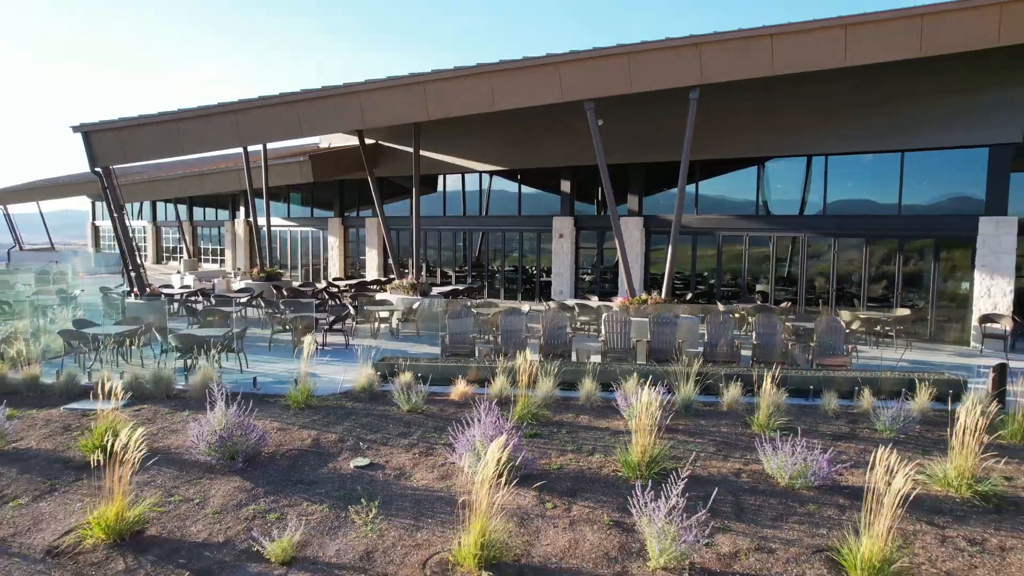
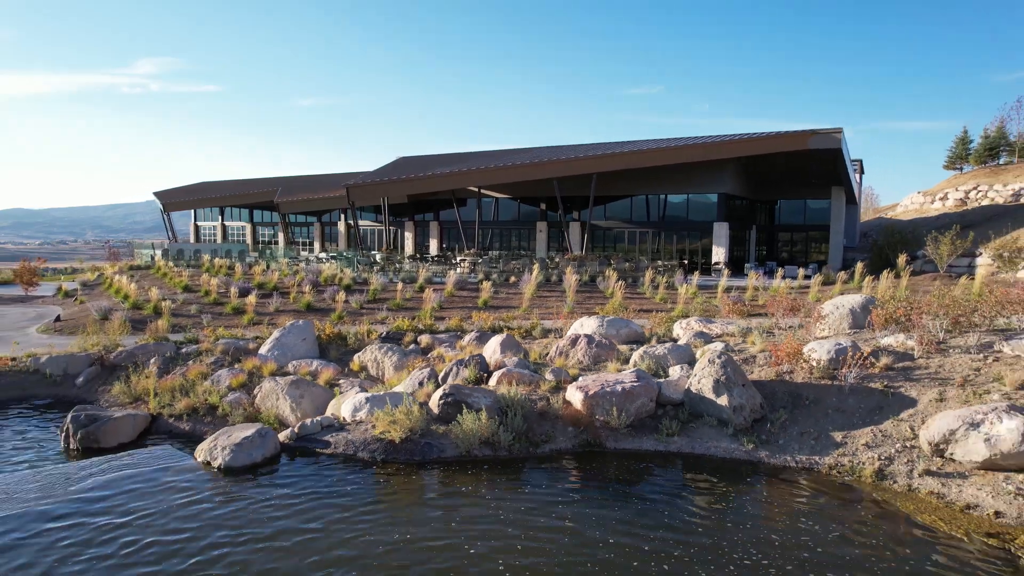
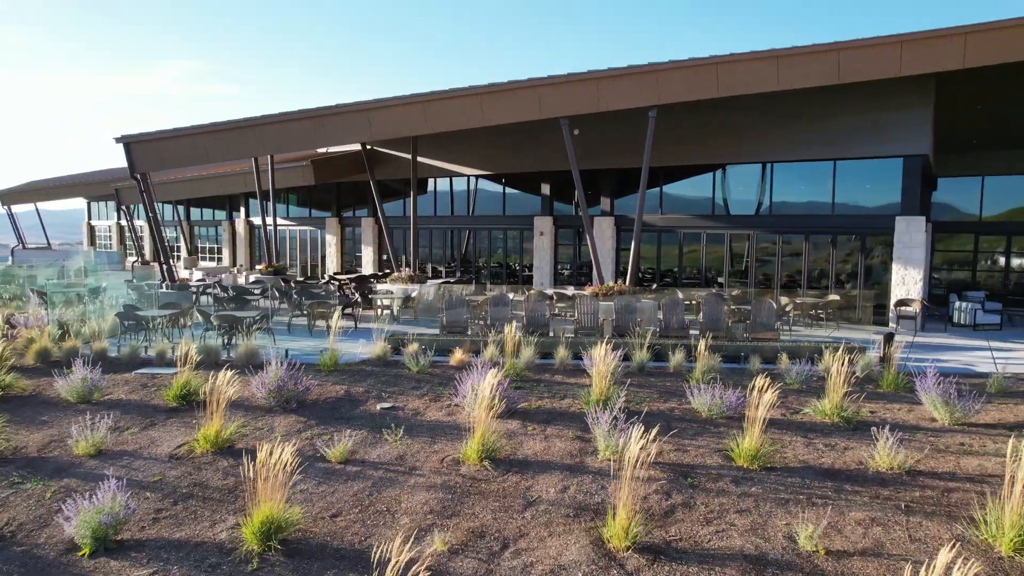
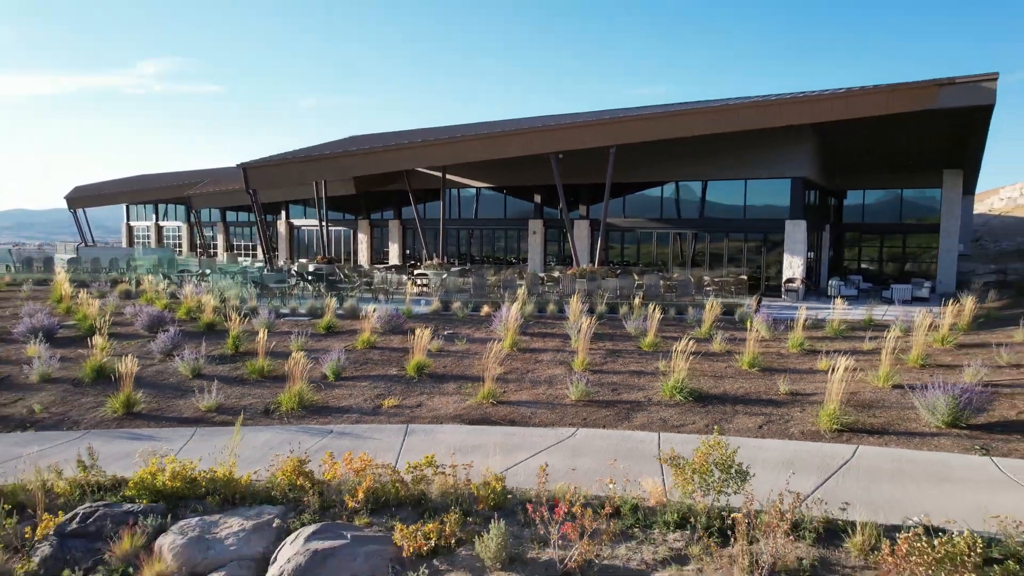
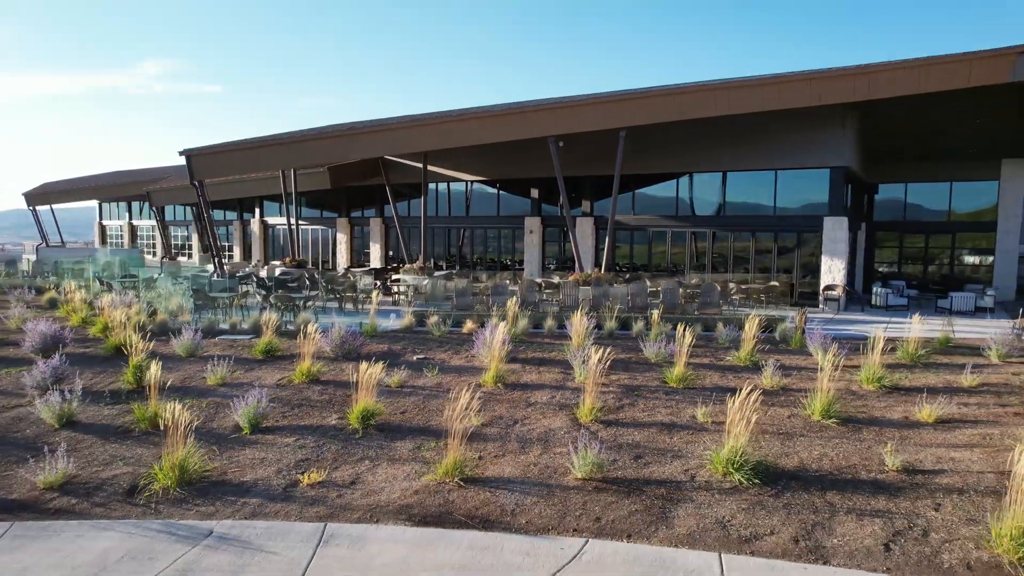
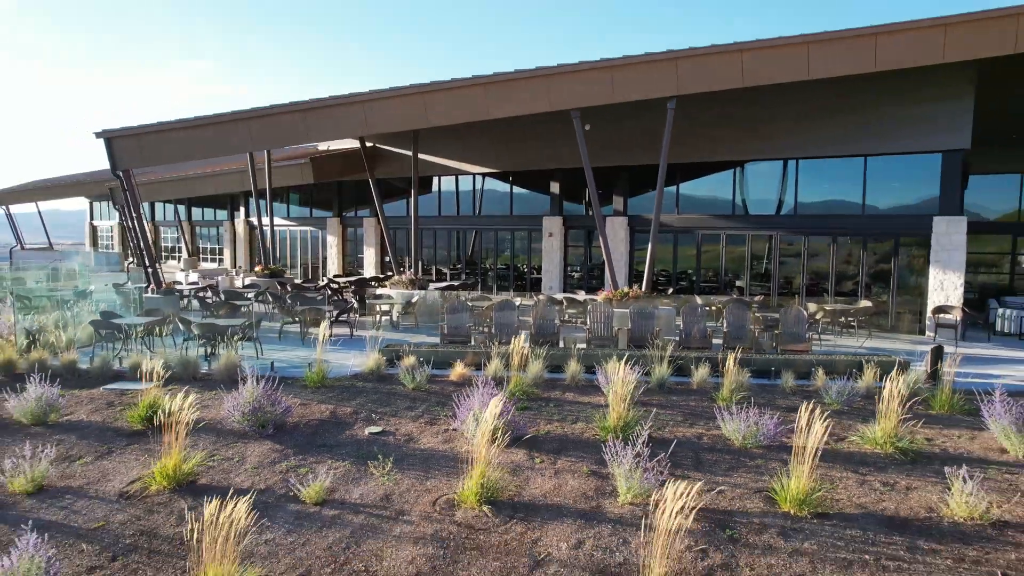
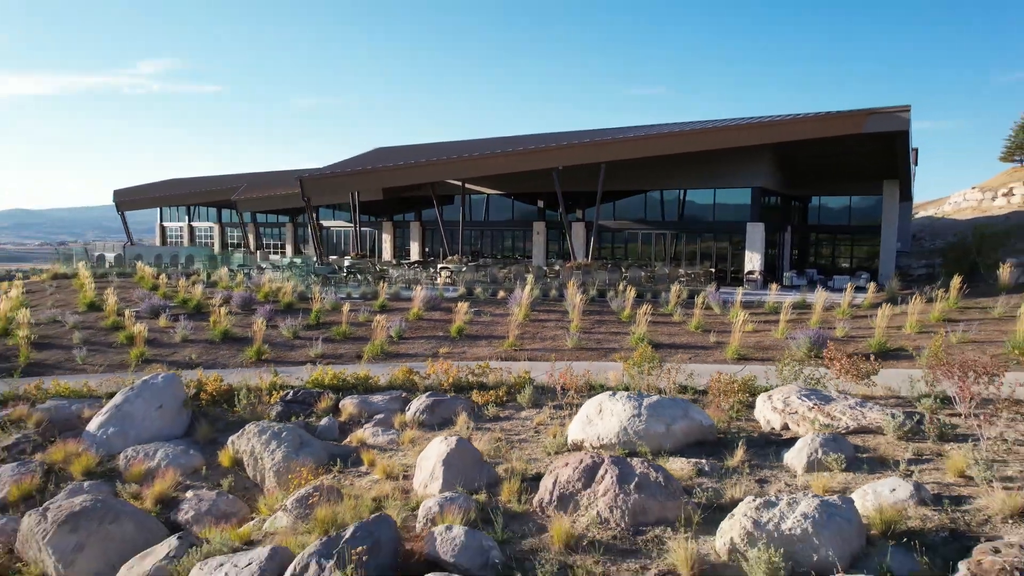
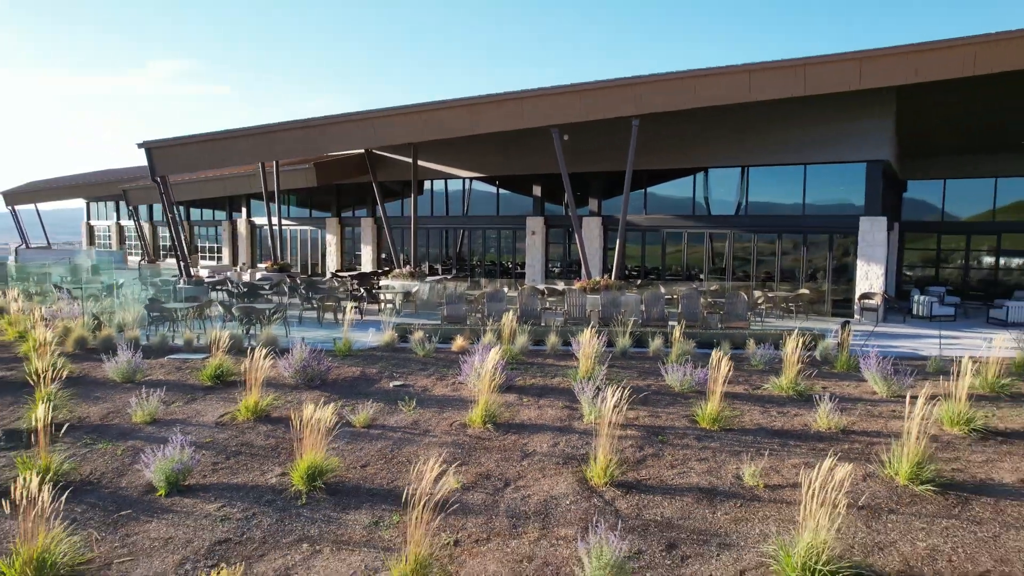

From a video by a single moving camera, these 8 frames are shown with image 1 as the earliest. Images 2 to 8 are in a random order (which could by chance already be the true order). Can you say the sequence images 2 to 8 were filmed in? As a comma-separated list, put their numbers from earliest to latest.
6, 3, 8, 5, 4, 7, 2
